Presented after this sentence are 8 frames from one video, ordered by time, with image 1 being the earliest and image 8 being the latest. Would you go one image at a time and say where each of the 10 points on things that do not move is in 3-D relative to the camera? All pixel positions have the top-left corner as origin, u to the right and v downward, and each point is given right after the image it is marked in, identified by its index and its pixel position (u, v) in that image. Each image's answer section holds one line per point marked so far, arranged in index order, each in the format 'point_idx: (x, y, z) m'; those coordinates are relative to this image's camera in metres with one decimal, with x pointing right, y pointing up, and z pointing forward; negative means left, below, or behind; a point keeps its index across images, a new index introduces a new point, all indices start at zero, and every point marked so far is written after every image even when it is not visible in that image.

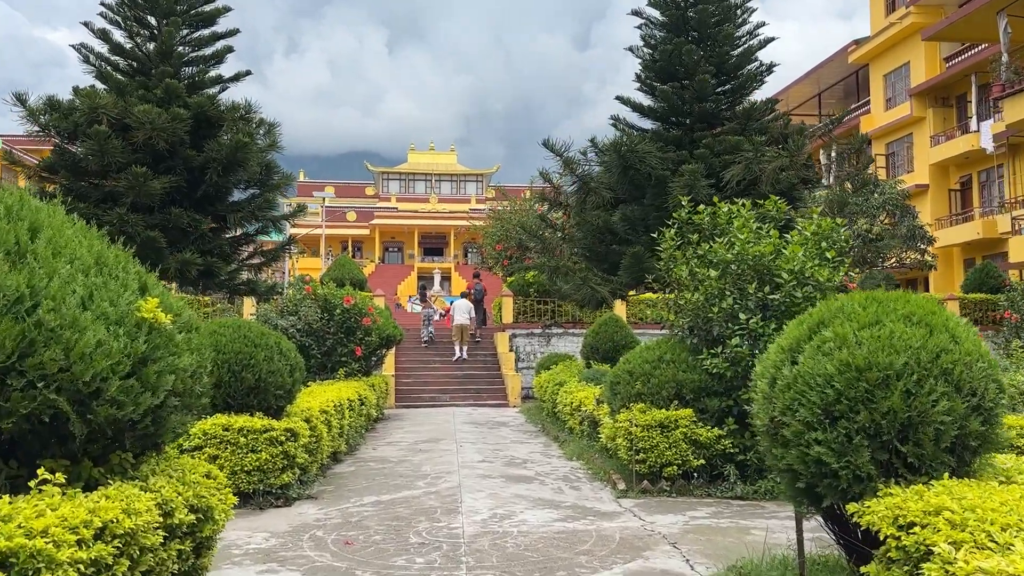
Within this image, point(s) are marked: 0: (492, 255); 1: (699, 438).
0: (-0.4, +0.7, +17.5) m
1: (+1.2, -0.9, +5.2) m
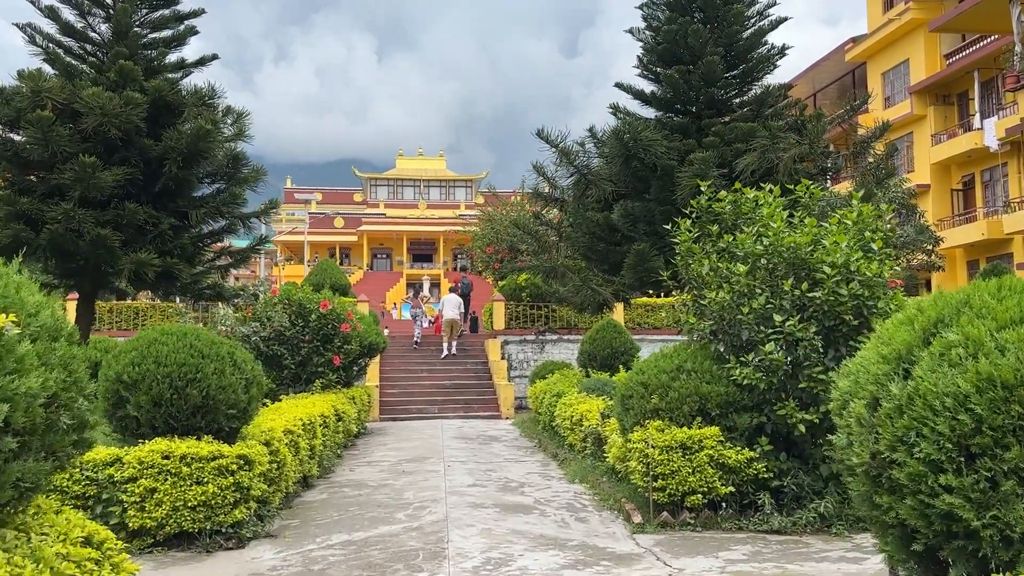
0: (-0.6, +0.6, +16.8) m
1: (+1.2, -0.9, +4.4) m
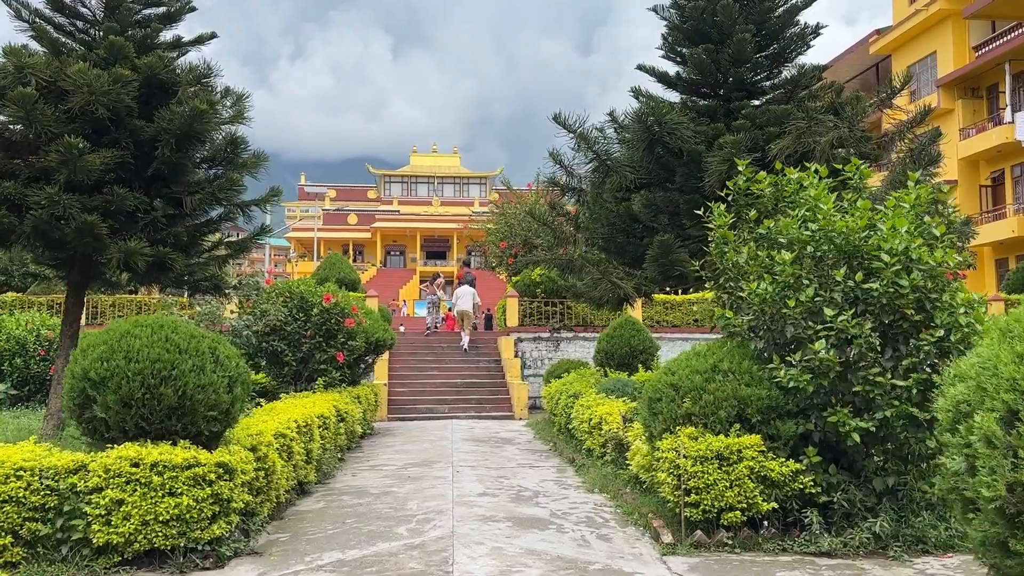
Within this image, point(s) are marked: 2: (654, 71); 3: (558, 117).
0: (-0.3, +0.7, +16.3) m
1: (+1.2, -0.9, +3.9) m
2: (+1.5, +2.2, +8.4) m
3: (+0.4, +1.7, +8.1) m
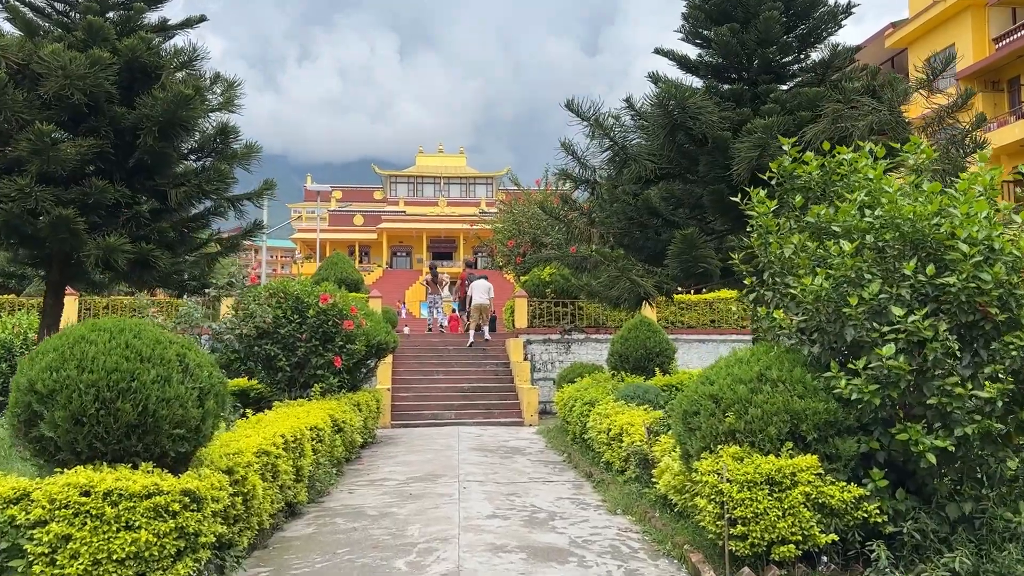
0: (-0.2, +0.7, +15.7) m
1: (+1.3, -0.9, +3.3) m
2: (+1.6, +2.2, +7.9) m
3: (+0.5, +1.7, +7.6) m
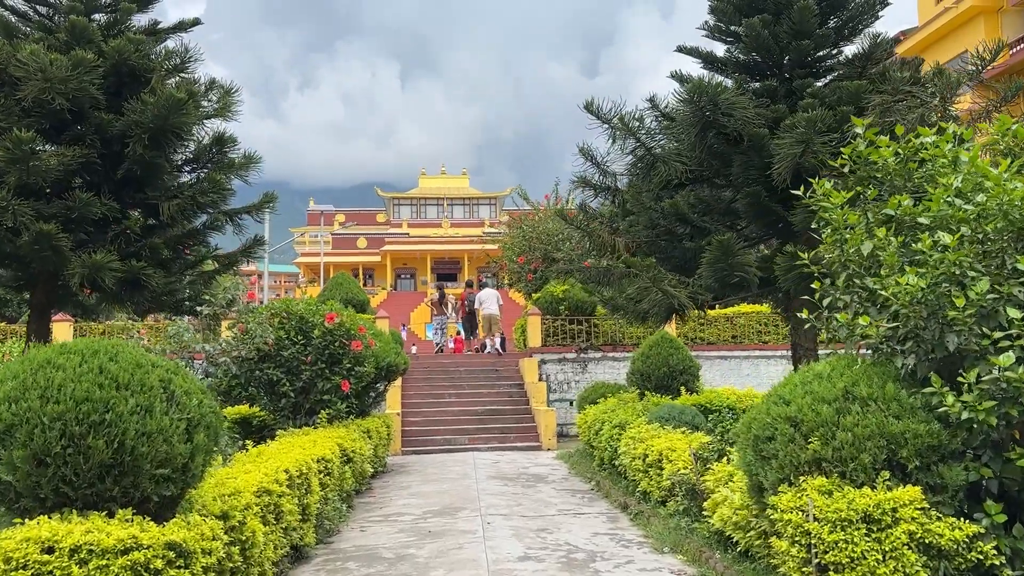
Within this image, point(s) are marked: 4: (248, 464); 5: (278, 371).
0: (0.0, +0.3, +15.2) m
1: (+1.4, -0.9, +2.8) m
2: (+1.7, +2.1, +7.4) m
3: (+0.7, +1.6, +7.1) m
4: (-1.3, -0.9, +4.2) m
5: (-1.9, -0.7, +6.8) m
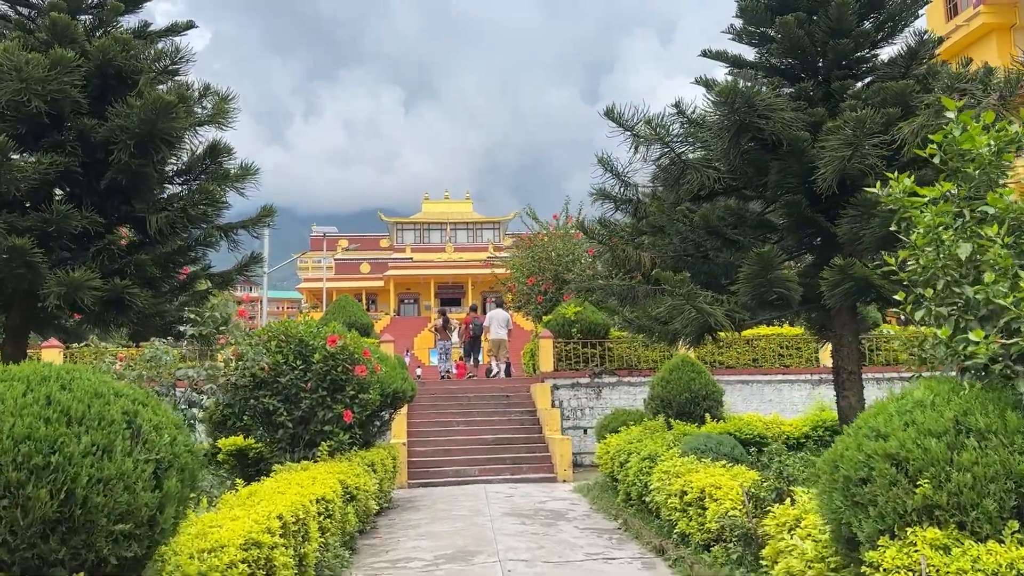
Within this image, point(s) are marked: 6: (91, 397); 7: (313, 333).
0: (+0.2, -0.1, +14.7) m
1: (+1.6, -0.9, +2.2) m
2: (+1.8, +2.0, +6.9) m
3: (+0.8, +1.4, +6.6) m
4: (-1.2, -1.0, +3.6) m
5: (-1.8, -0.8, +6.2) m
6: (-1.3, -0.3, +2.5) m
7: (-1.6, -0.4, +6.5) m
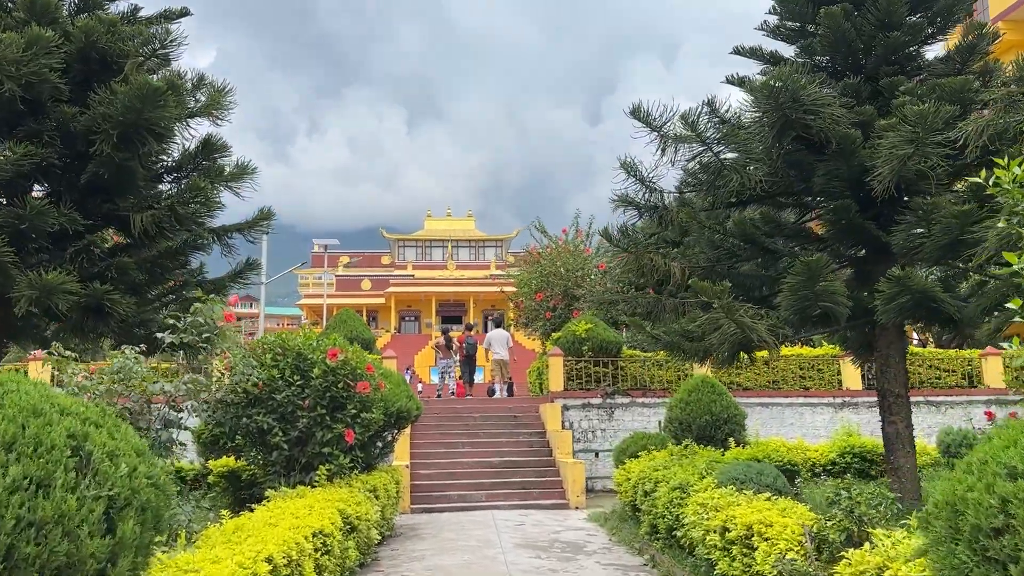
0: (+0.3, -0.3, +14.2) m
1: (+1.7, -0.9, +1.7) m
2: (+2.0, +1.9, +6.5) m
3: (+0.9, +1.3, +6.1) m
4: (-1.1, -1.0, +3.1) m
5: (-1.7, -0.9, +5.7) m
6: (-1.2, -0.3, +2.0) m
7: (-1.4, -0.4, +6.0) m
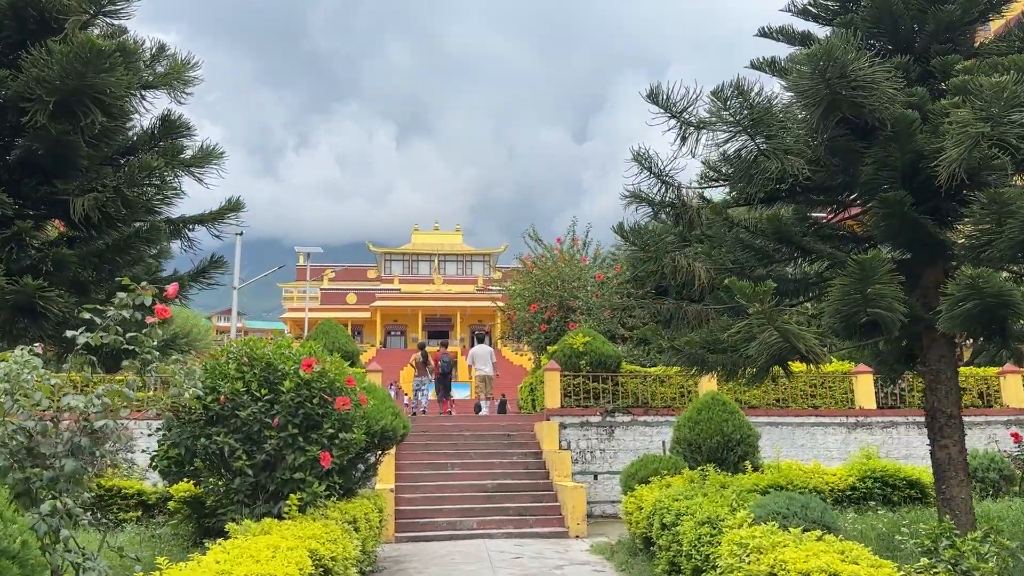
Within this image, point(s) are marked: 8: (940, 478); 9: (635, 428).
0: (+0.2, -0.5, +13.5) m
1: (+1.8, -0.8, +1.0) m
2: (+2.0, +1.8, +5.8) m
3: (+1.0, +1.3, +5.5) m
4: (-1.0, -0.9, +2.3) m
5: (-1.7, -0.9, +4.9) m
6: (-1.1, -0.2, +1.2) m
7: (-1.4, -0.4, +5.2) m
8: (+2.7, -1.2, +5.1) m
9: (+1.5, -1.7, +10.0) m
